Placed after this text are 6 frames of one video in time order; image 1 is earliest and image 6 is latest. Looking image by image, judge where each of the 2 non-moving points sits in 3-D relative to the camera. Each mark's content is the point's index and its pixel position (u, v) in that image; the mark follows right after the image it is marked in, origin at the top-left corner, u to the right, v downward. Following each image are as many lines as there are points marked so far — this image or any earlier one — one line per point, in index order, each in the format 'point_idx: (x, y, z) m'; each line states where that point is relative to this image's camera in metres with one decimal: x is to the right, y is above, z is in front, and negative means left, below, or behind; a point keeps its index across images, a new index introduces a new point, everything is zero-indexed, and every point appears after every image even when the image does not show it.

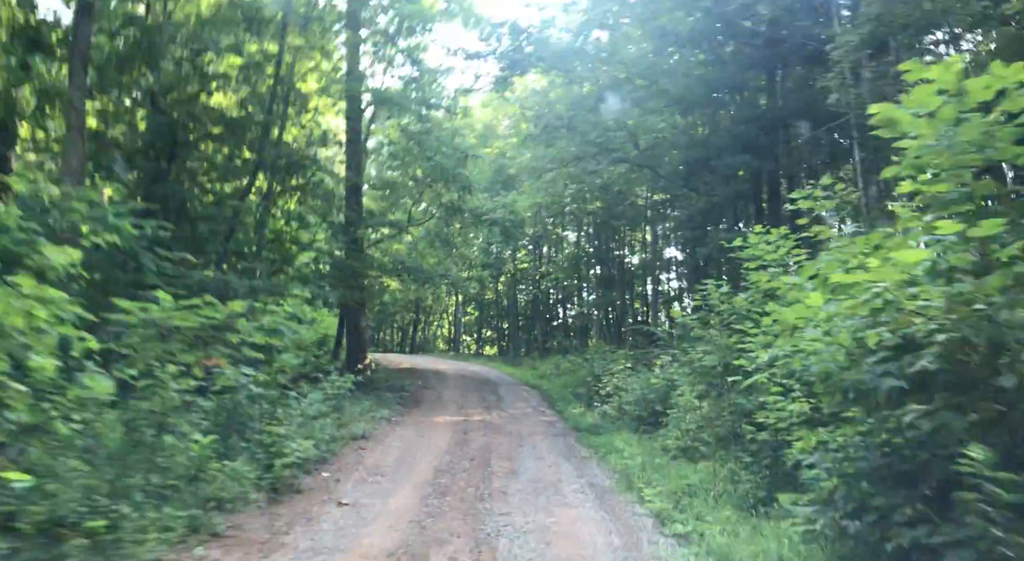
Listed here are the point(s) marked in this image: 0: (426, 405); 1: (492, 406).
0: (-2.2, -3.3, +16.0) m
1: (-0.6, -3.5, +16.6) m
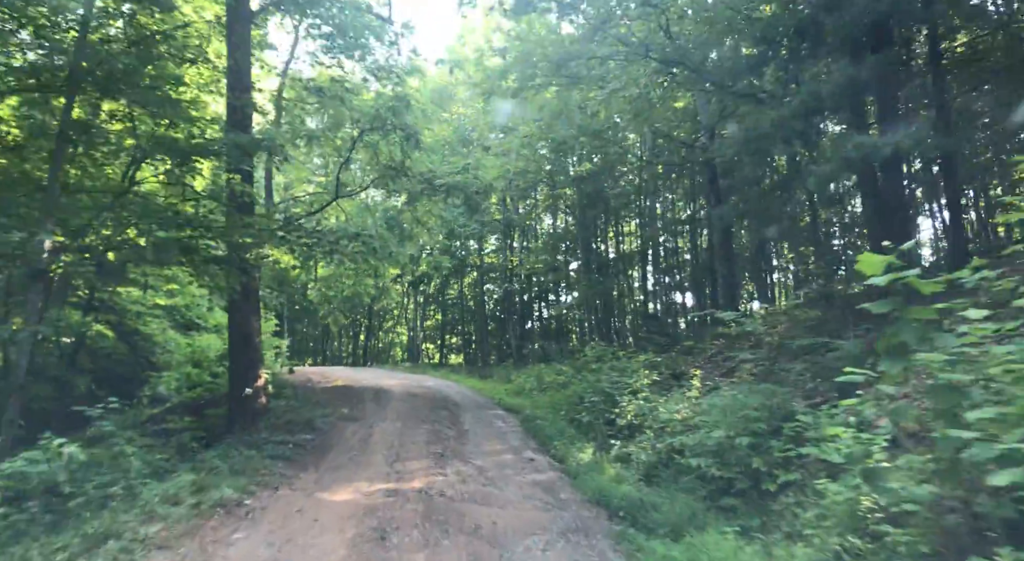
0: (-2.7, -2.8, +9.6) m
1: (-1.1, -2.9, +10.2) m
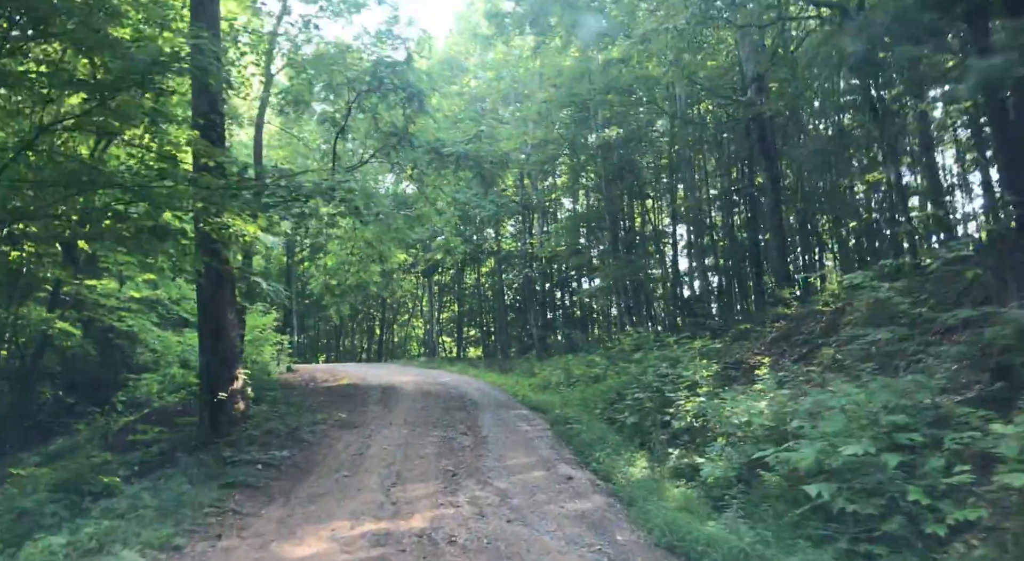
0: (-2.3, -2.5, +7.4) m
1: (-0.7, -2.5, +8.0) m
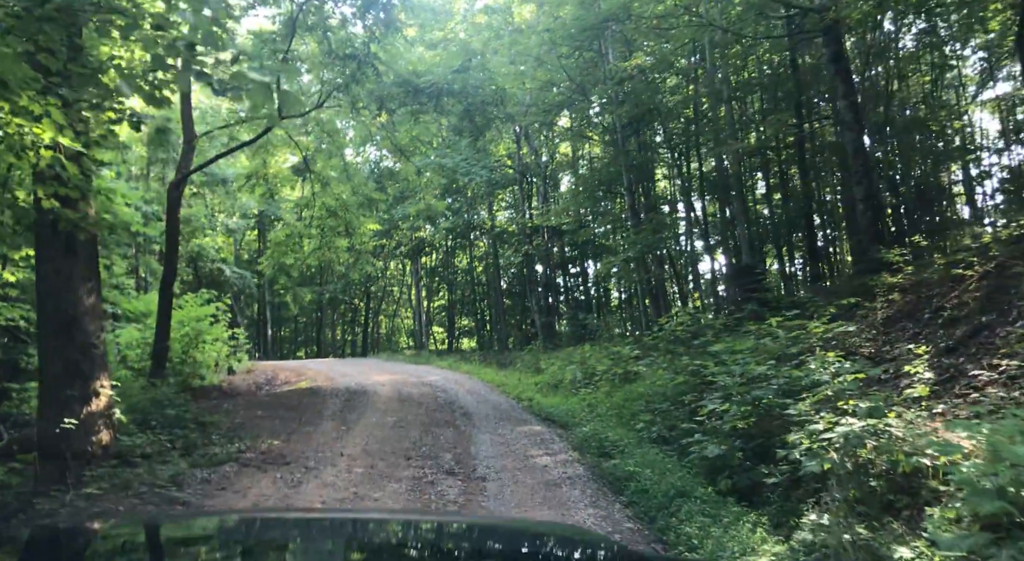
0: (-2.2, -2.1, +3.7) m
1: (-0.5, -2.1, +4.3) m
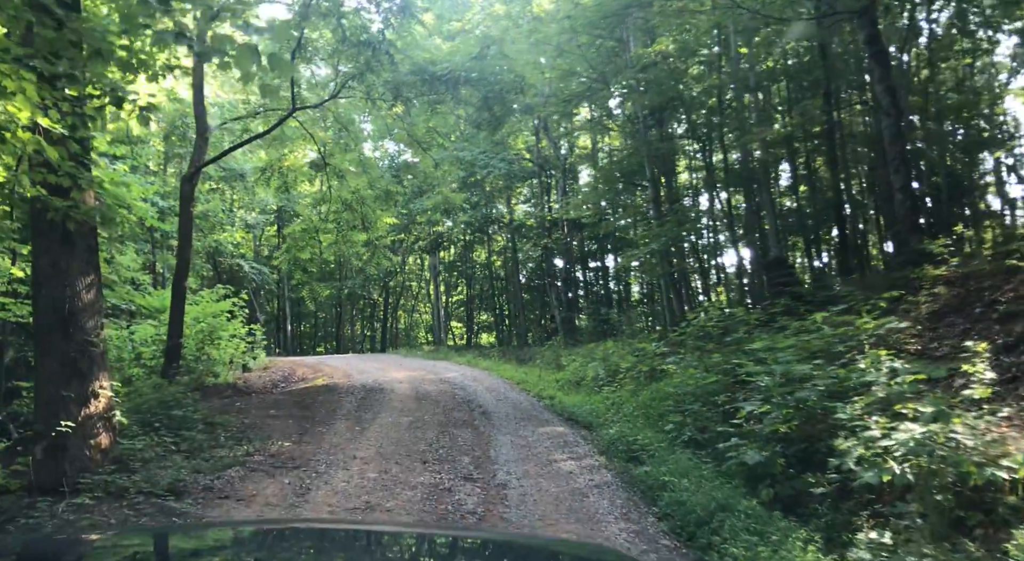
0: (-2.0, -2.0, +3.3) m
1: (-0.4, -2.0, +3.9) m
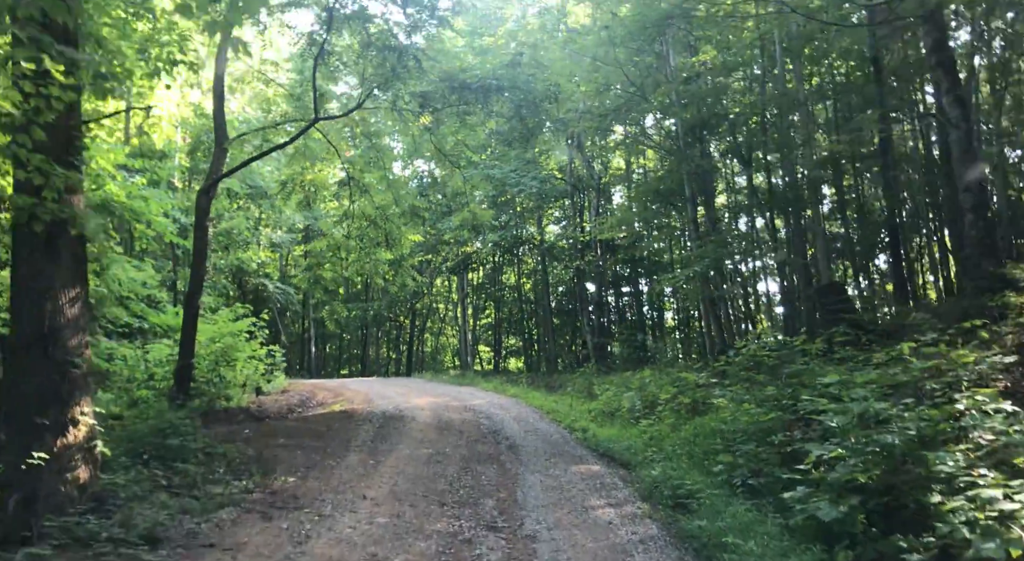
0: (-1.9, -2.0, +2.6) m
1: (-0.2, -2.1, +3.0) m
